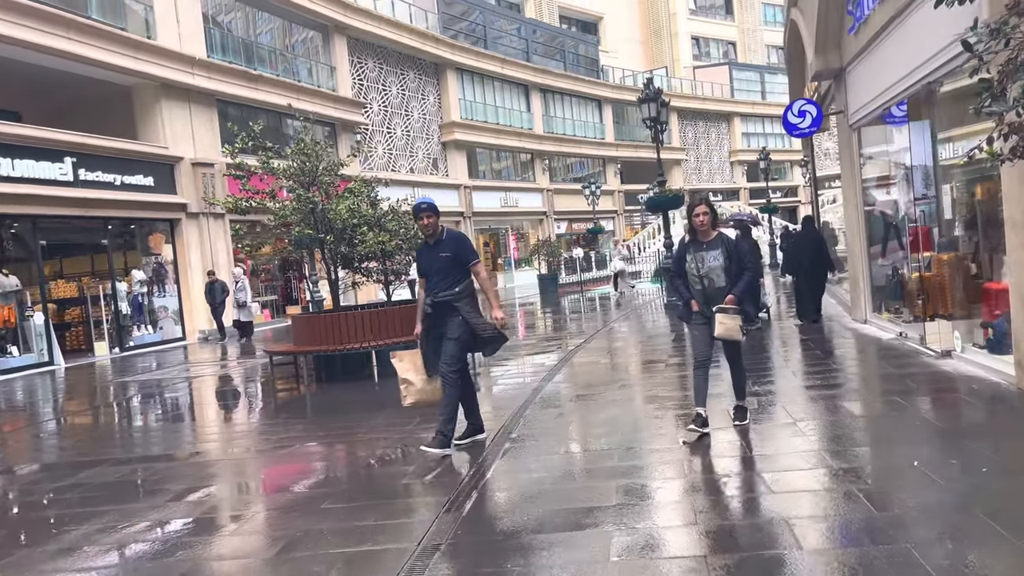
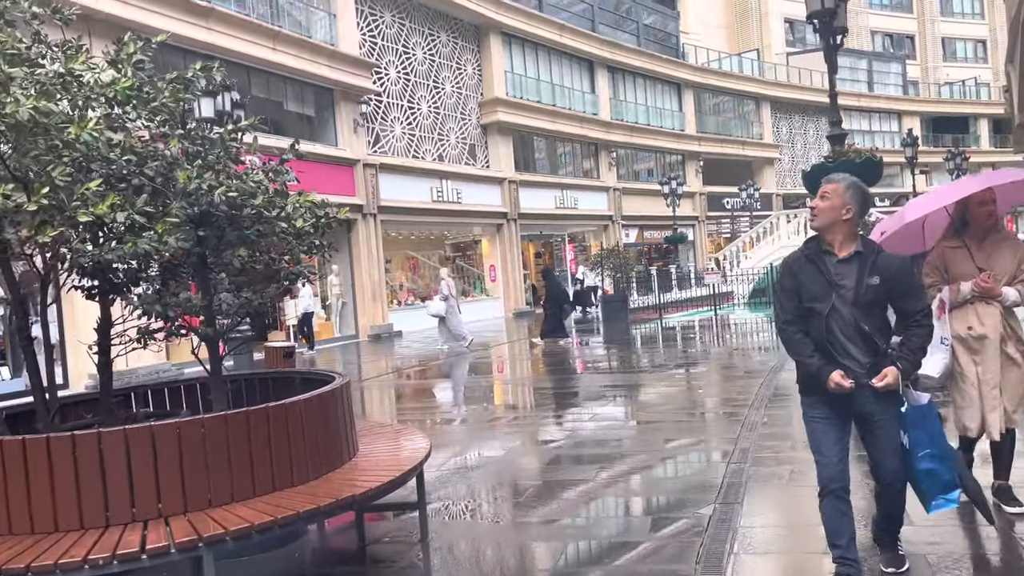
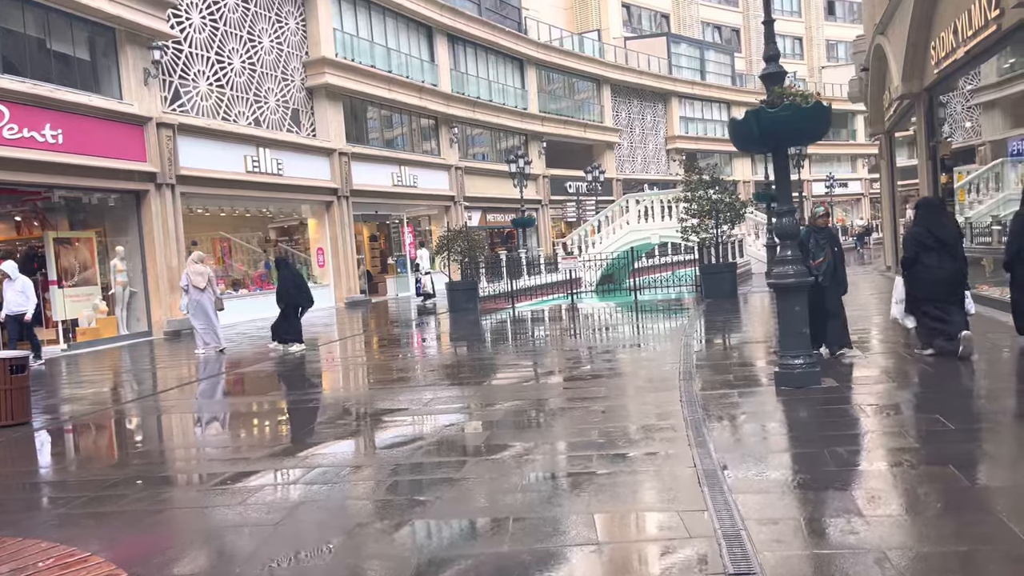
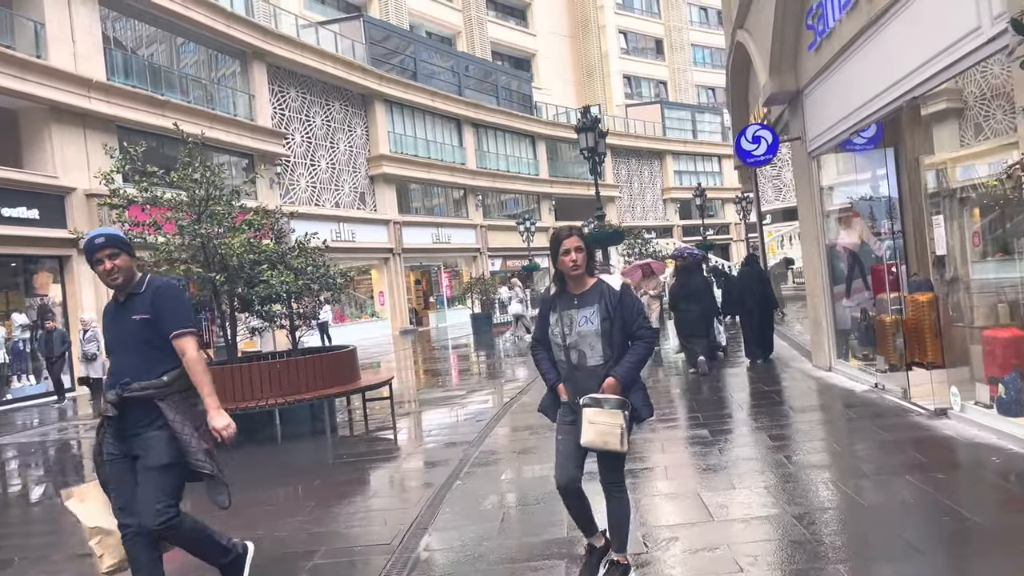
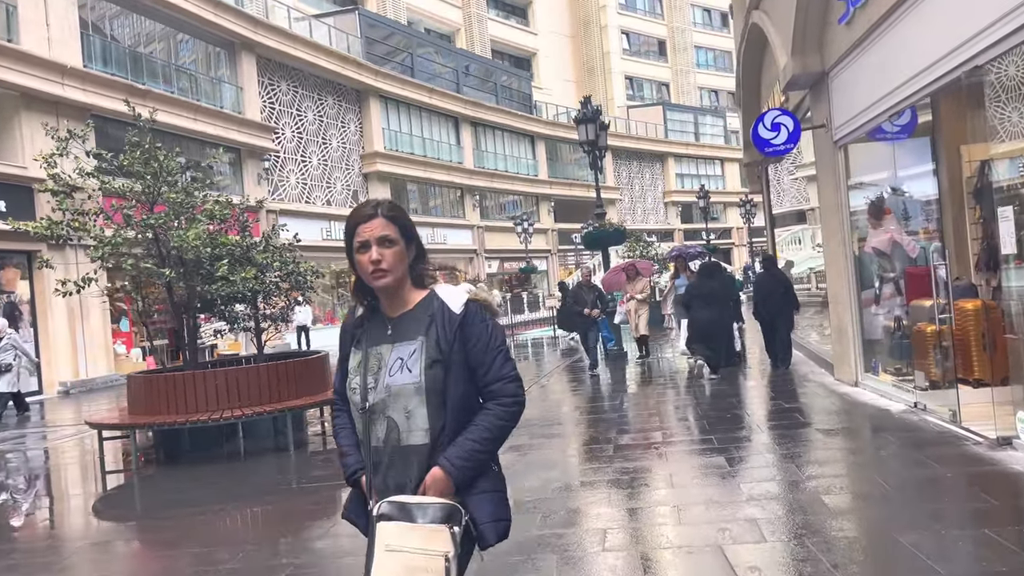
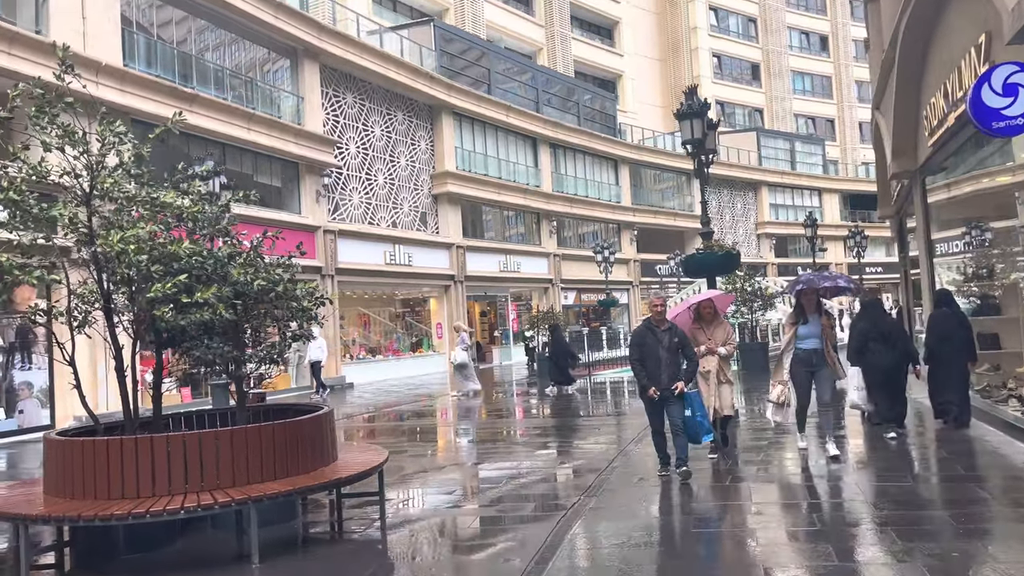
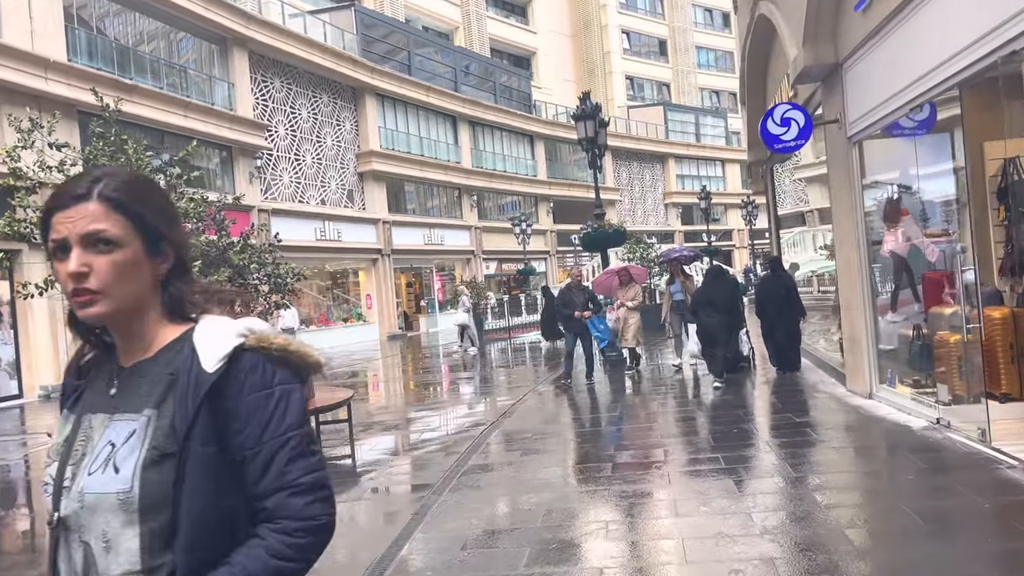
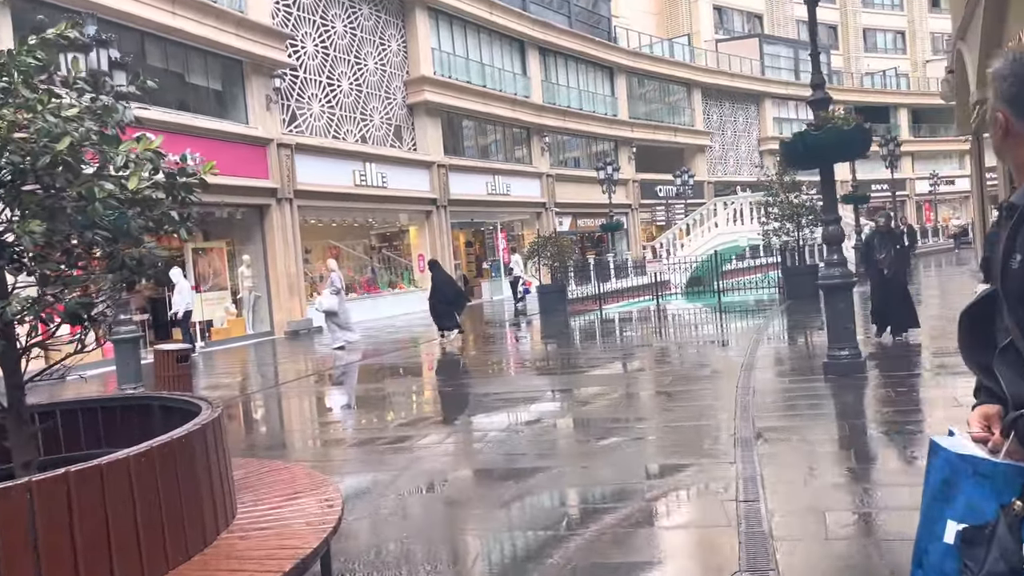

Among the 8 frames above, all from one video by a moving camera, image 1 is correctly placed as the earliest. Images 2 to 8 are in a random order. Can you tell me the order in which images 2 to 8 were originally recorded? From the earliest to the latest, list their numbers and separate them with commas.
4, 5, 7, 6, 2, 8, 3
